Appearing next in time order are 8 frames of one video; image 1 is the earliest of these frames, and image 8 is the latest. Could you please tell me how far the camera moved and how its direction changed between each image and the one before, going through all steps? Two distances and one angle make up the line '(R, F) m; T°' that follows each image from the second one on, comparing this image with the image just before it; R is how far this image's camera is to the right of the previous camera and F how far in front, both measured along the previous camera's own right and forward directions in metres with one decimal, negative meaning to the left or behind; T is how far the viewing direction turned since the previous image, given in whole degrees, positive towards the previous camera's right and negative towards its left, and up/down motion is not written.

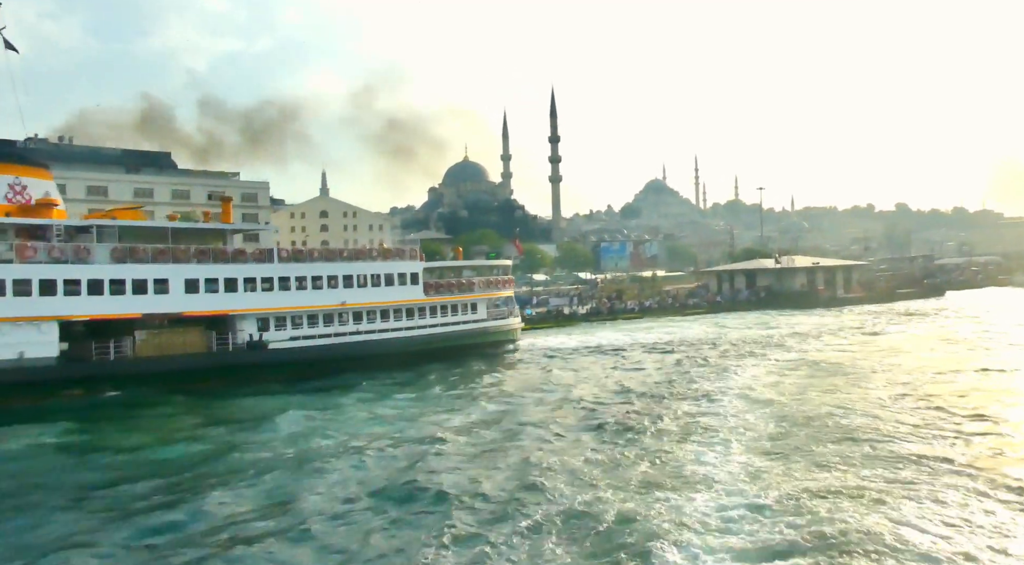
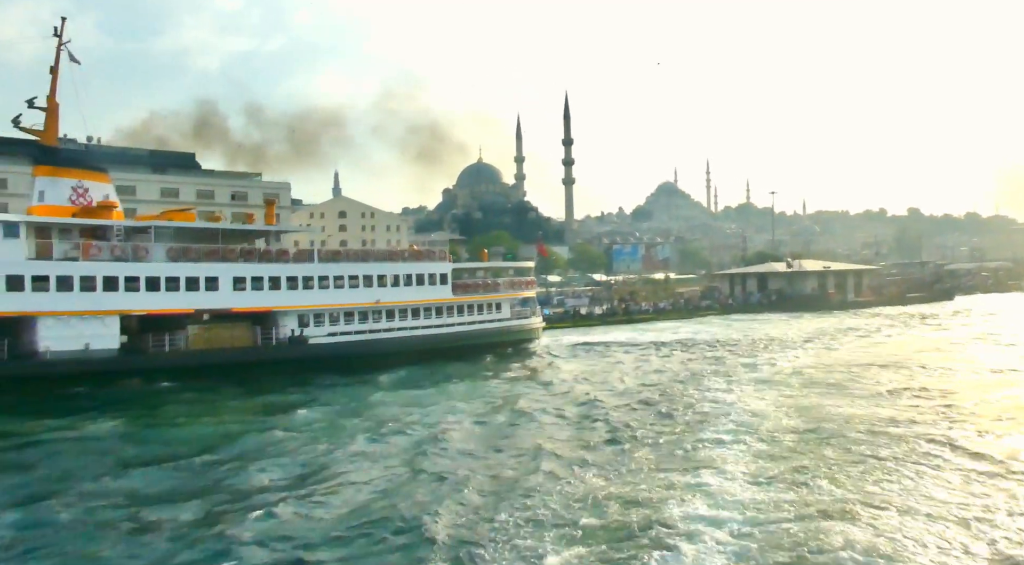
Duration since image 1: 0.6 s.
(-0.5, -1.3) m; -1°
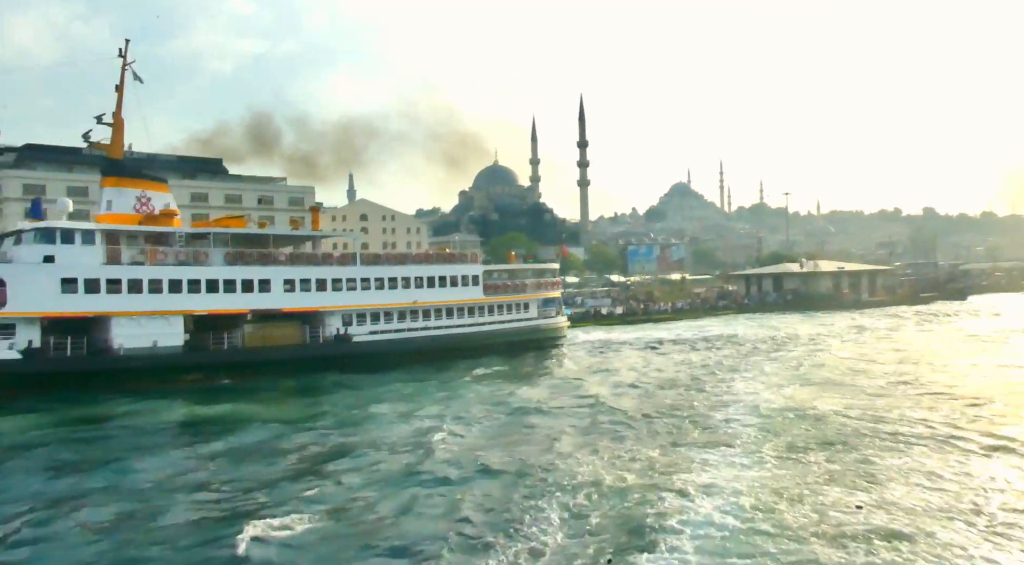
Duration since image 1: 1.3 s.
(-0.6, -1.5) m; -1°
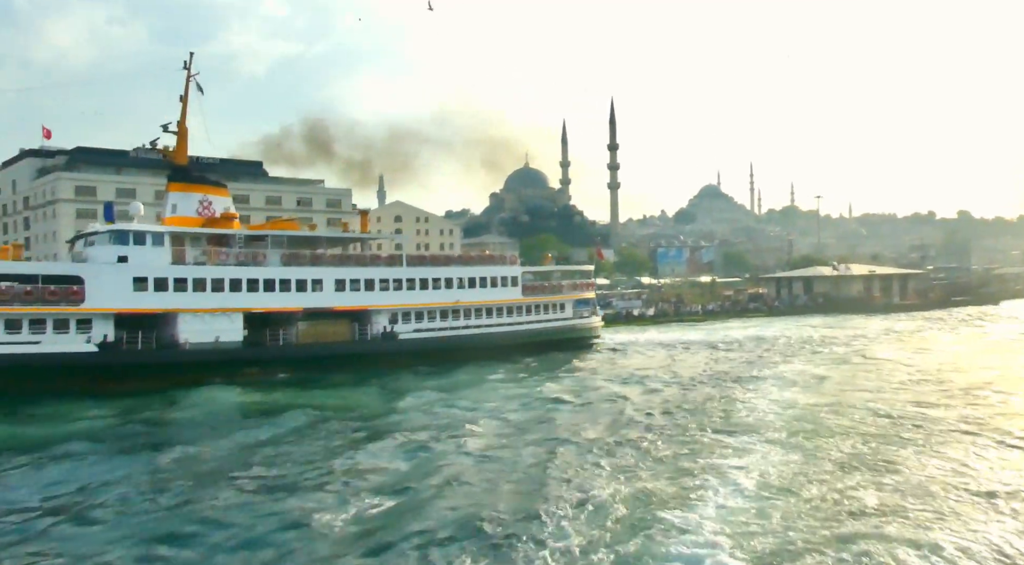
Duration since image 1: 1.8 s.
(-0.4, -1.1) m; -2°
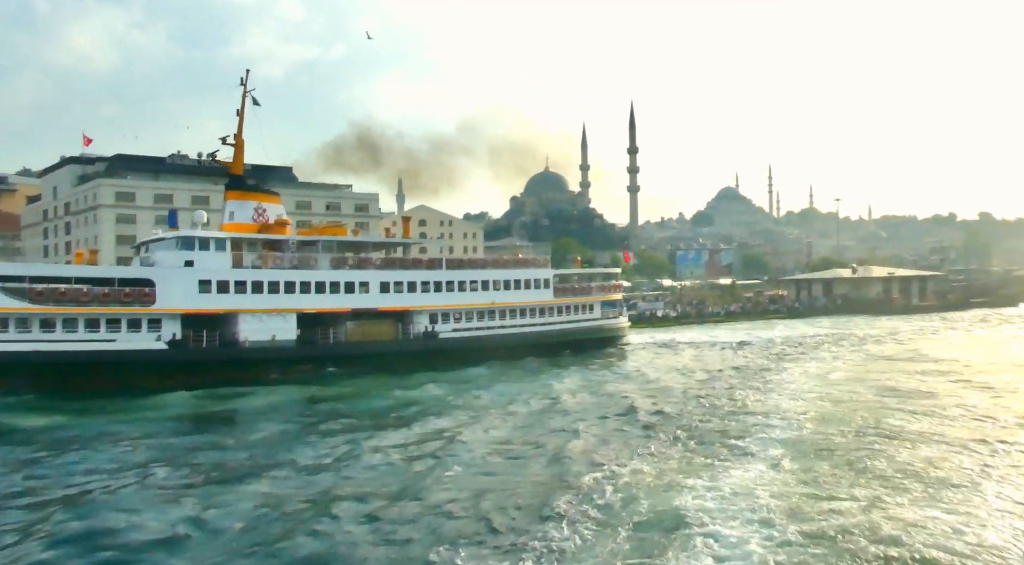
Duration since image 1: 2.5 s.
(-0.6, -1.5) m; -1°
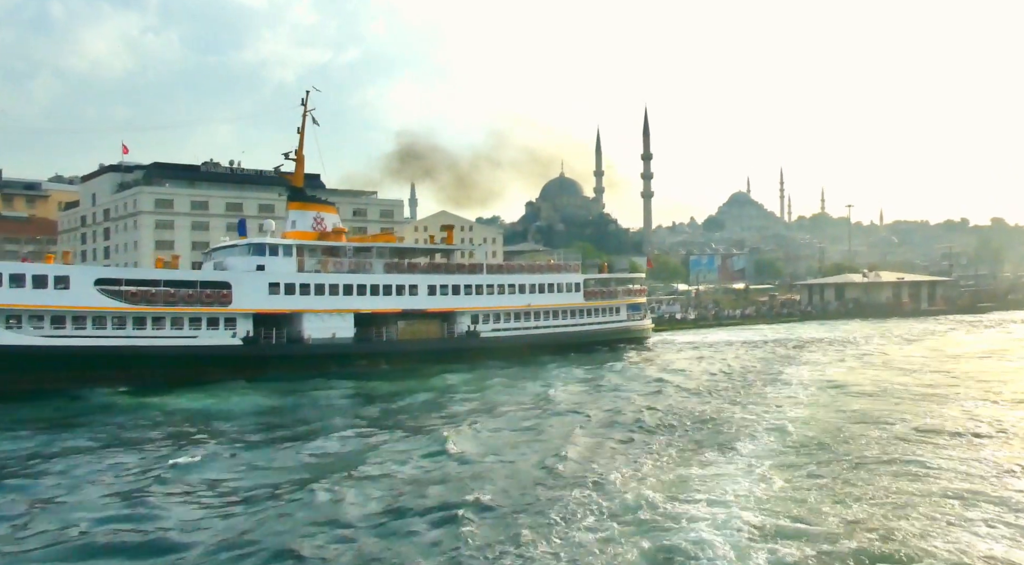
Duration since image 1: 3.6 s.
(-1.0, -2.3) m; -1°
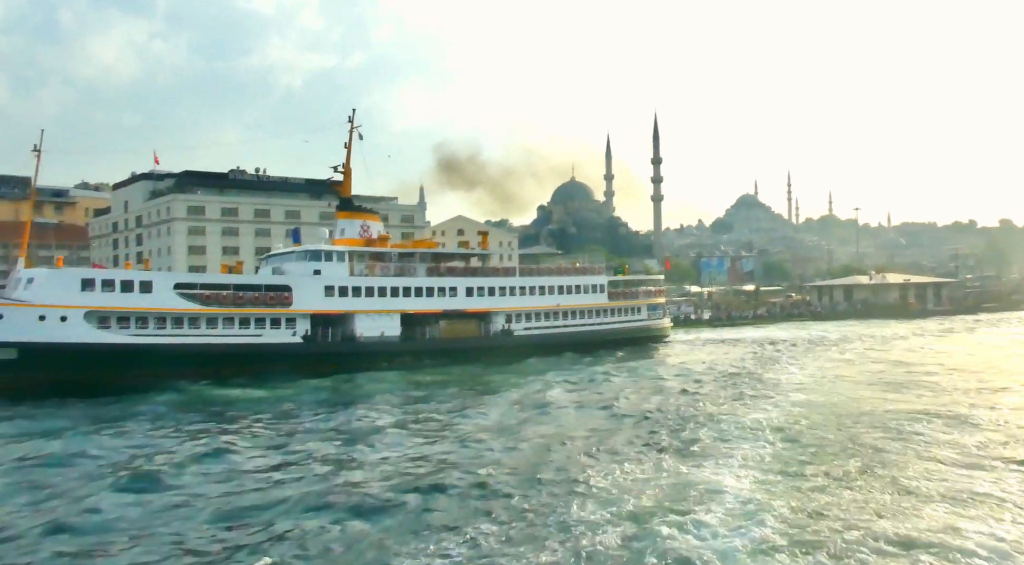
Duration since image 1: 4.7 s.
(-1.0, -2.3) m; -1°
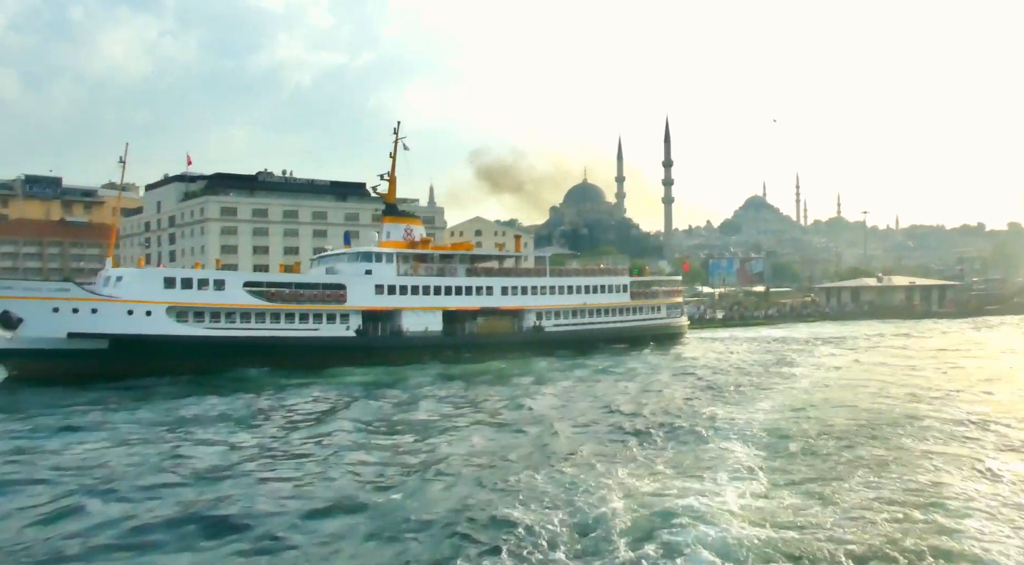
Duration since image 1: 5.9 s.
(-1.1, -2.5) m; -1°
